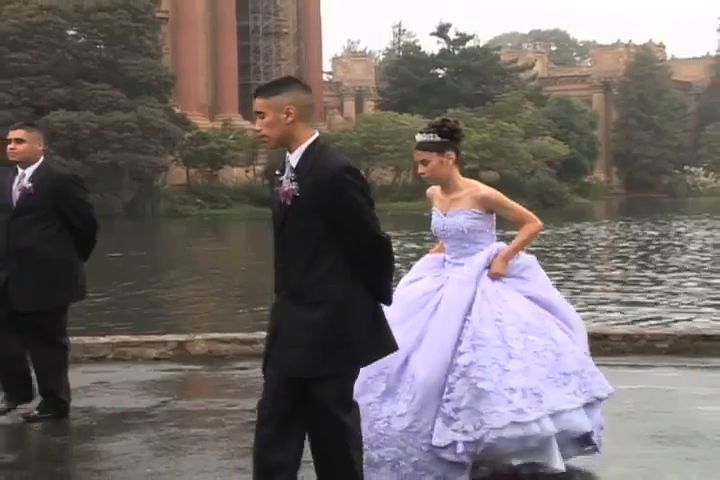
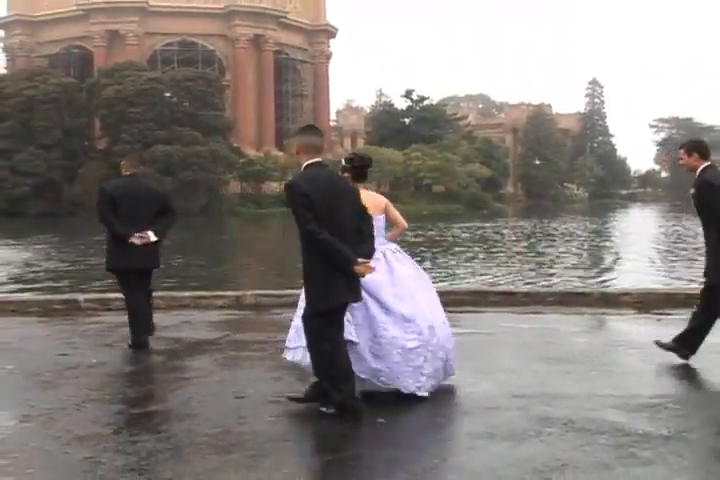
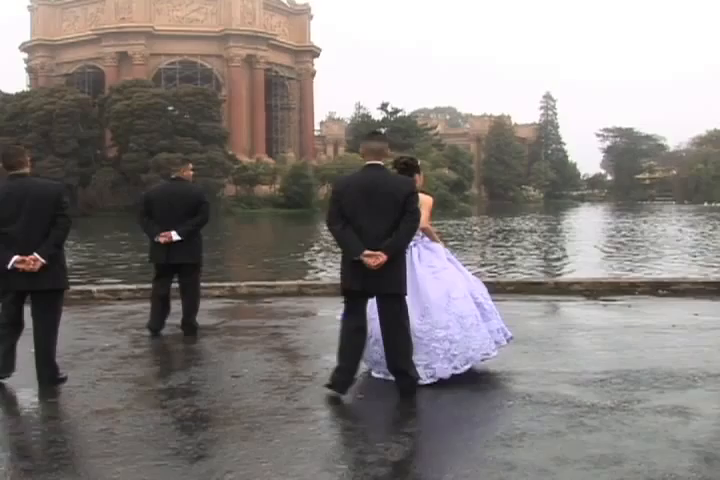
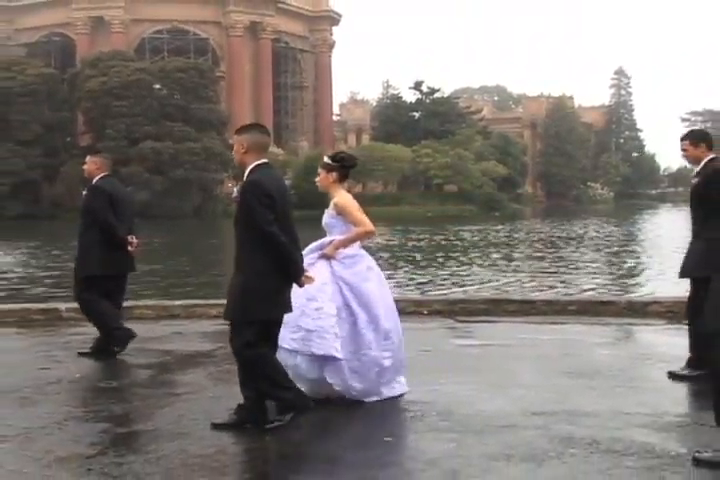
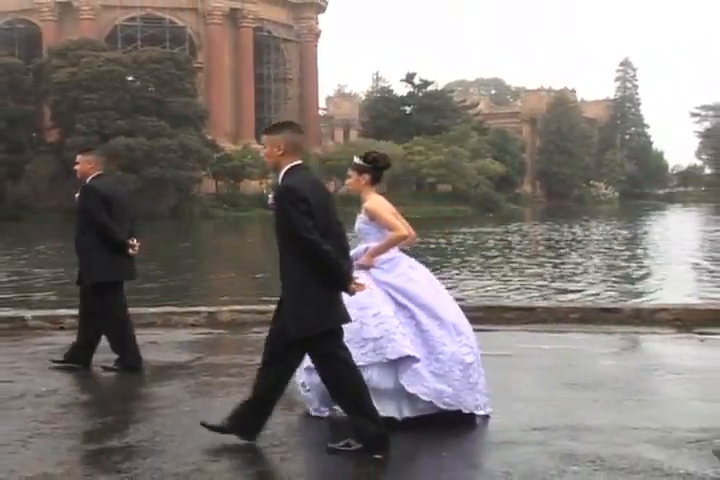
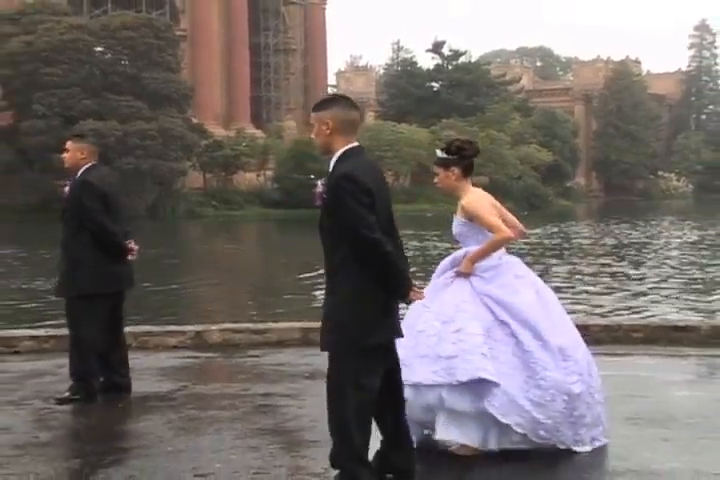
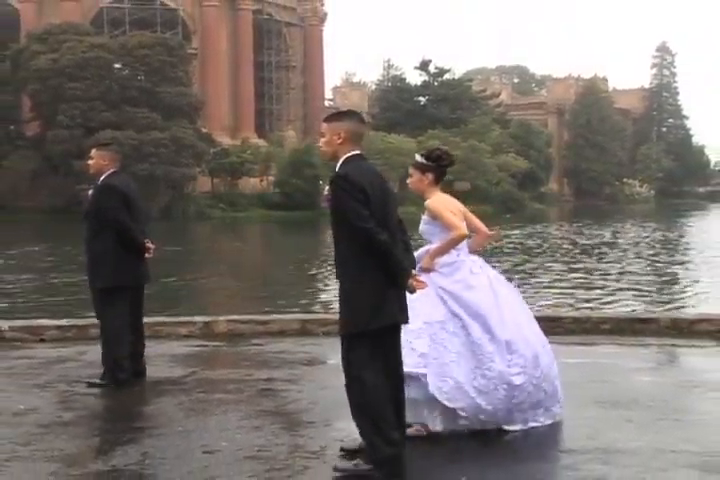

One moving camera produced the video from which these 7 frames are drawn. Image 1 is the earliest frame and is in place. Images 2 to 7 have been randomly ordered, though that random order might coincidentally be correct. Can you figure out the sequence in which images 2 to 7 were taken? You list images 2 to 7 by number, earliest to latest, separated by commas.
6, 7, 5, 4, 2, 3
